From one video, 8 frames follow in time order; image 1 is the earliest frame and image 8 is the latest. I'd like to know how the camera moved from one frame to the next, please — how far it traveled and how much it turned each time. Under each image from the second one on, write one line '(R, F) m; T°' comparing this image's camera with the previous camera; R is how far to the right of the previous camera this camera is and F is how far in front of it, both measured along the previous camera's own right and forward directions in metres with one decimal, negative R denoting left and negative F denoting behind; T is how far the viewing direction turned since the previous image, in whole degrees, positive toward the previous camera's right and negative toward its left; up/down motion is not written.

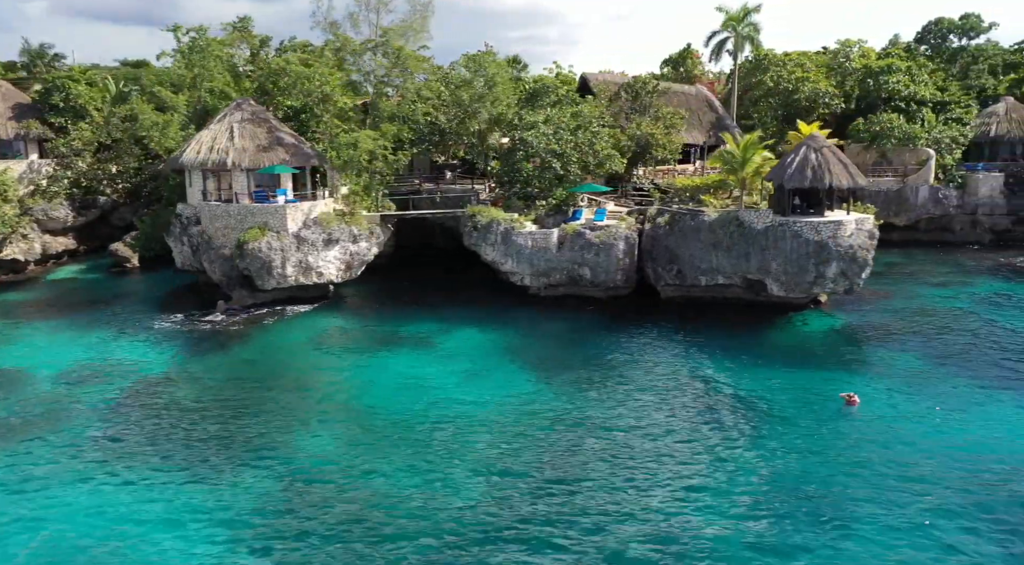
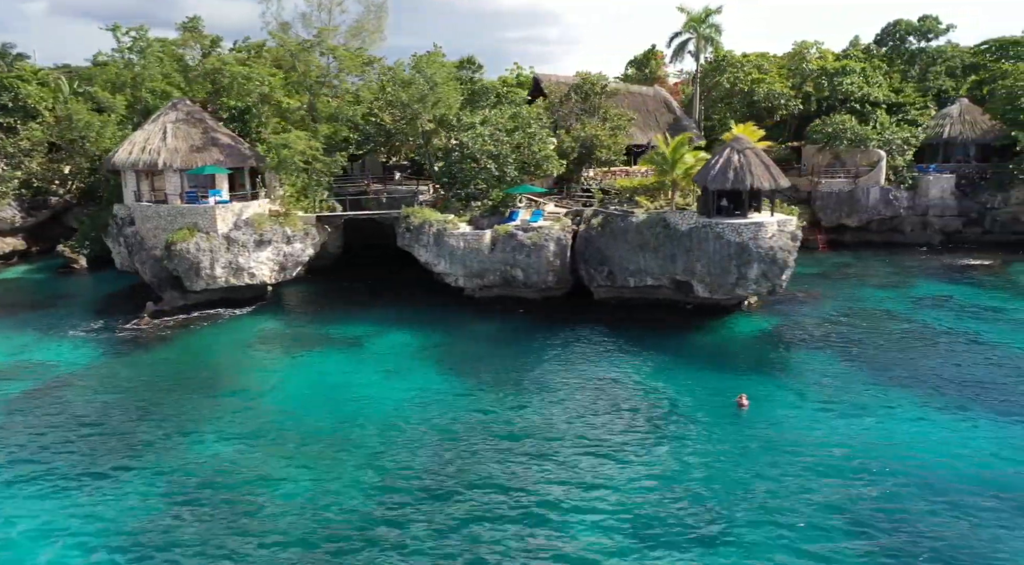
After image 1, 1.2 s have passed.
(+2.4, 0.0) m; 0°
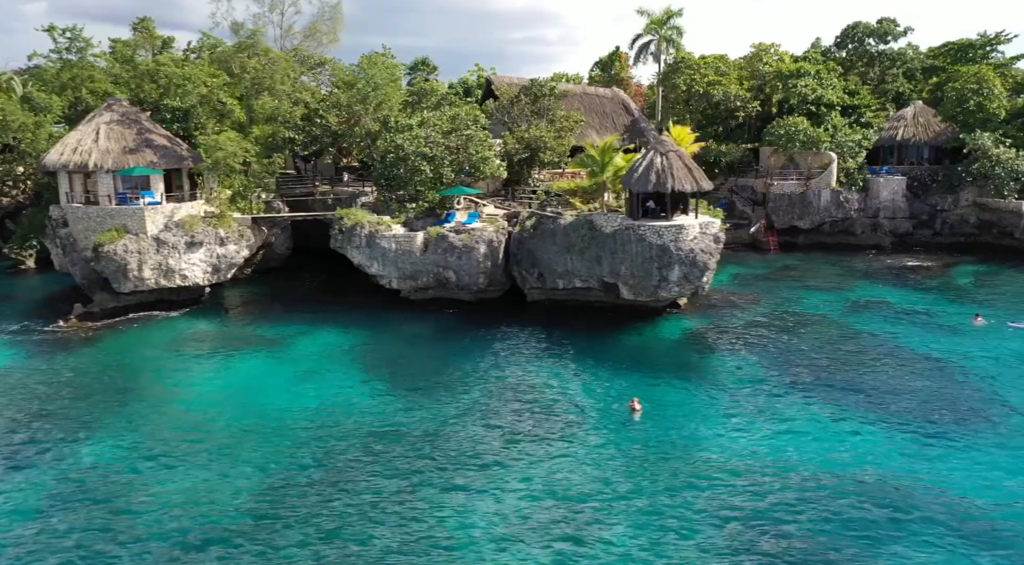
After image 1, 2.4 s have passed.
(+2.4, 0.0) m; 0°
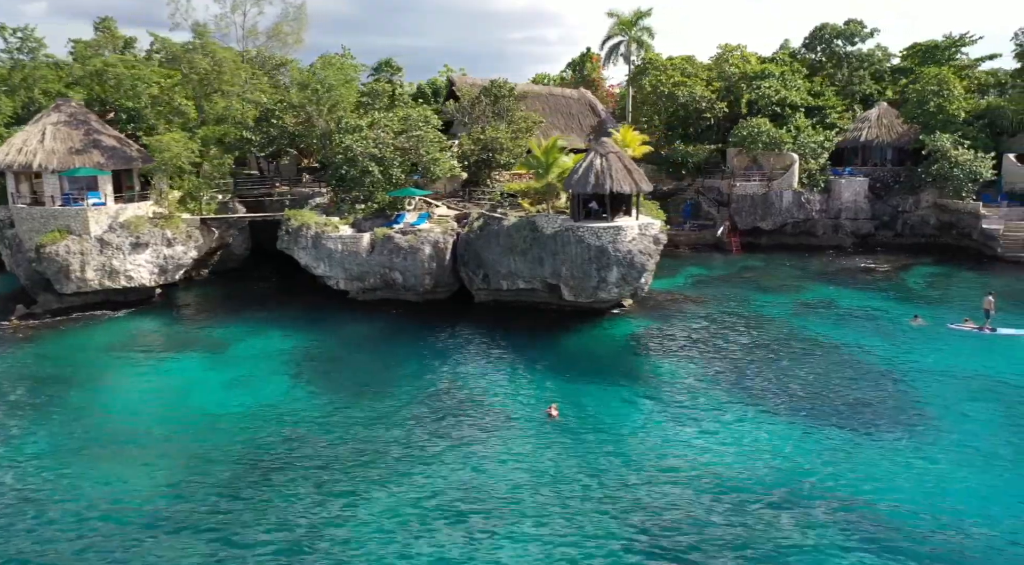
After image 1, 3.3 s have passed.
(+1.9, 0.0) m; 0°
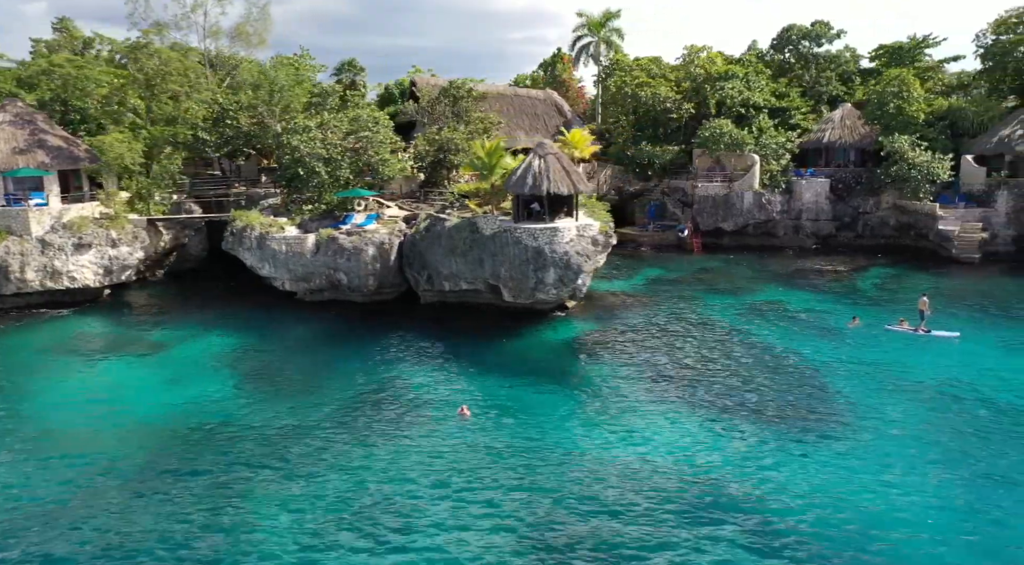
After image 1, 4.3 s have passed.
(+2.0, 0.0) m; 0°
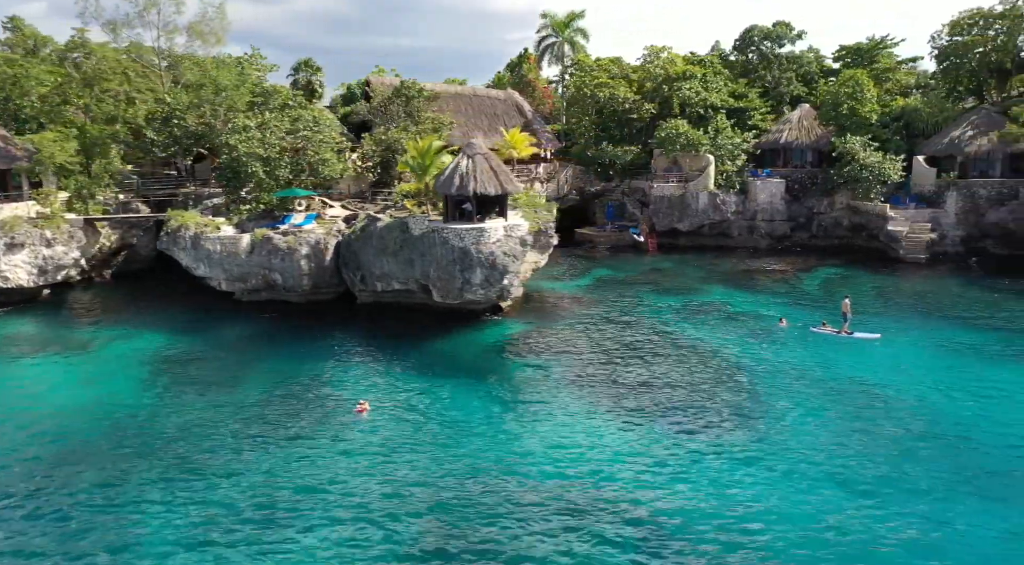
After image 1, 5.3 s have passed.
(+2.3, 0.0) m; 0°
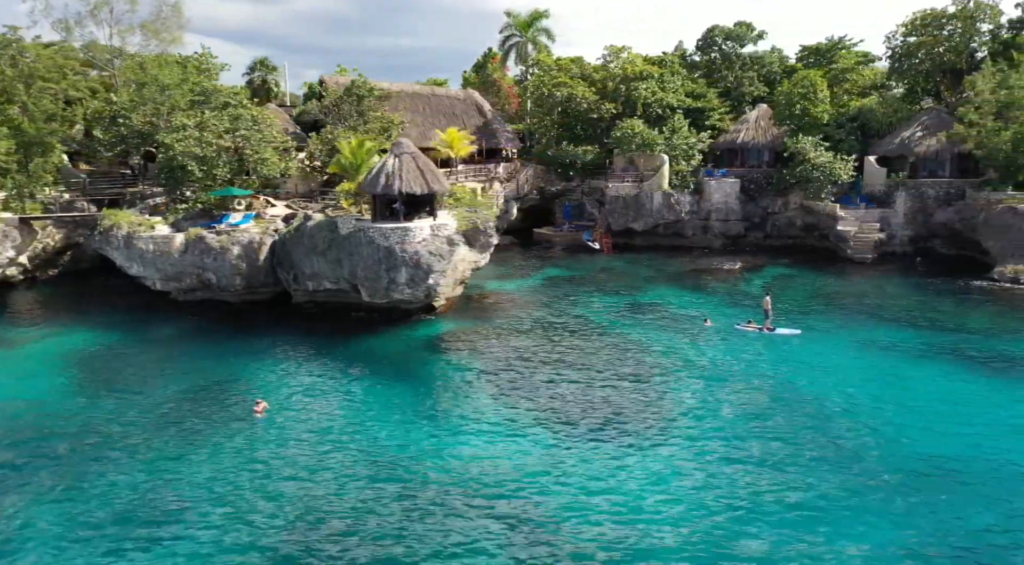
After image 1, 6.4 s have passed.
(+2.3, 0.0) m; 0°
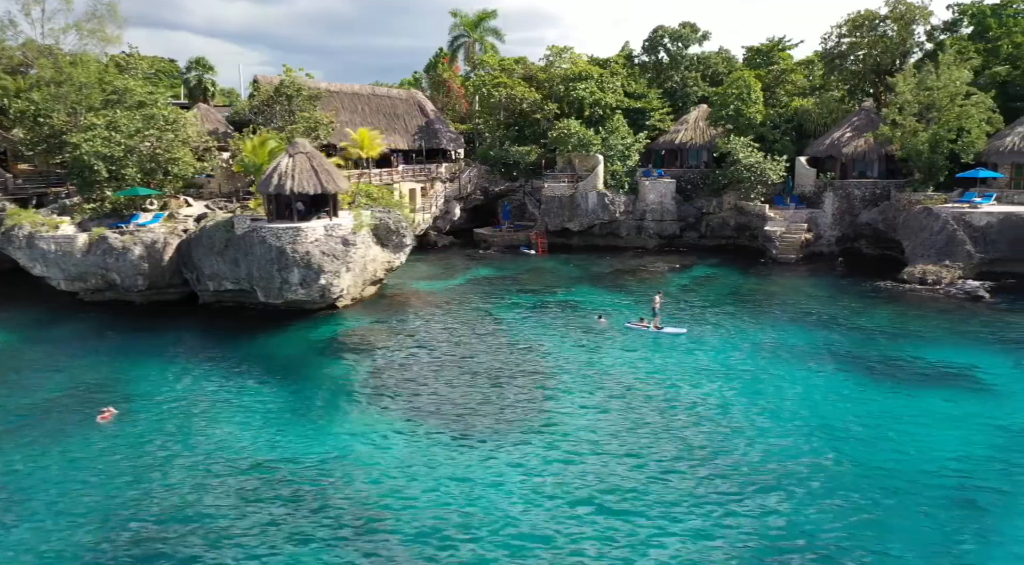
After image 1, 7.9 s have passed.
(+3.3, 0.0) m; 0°
